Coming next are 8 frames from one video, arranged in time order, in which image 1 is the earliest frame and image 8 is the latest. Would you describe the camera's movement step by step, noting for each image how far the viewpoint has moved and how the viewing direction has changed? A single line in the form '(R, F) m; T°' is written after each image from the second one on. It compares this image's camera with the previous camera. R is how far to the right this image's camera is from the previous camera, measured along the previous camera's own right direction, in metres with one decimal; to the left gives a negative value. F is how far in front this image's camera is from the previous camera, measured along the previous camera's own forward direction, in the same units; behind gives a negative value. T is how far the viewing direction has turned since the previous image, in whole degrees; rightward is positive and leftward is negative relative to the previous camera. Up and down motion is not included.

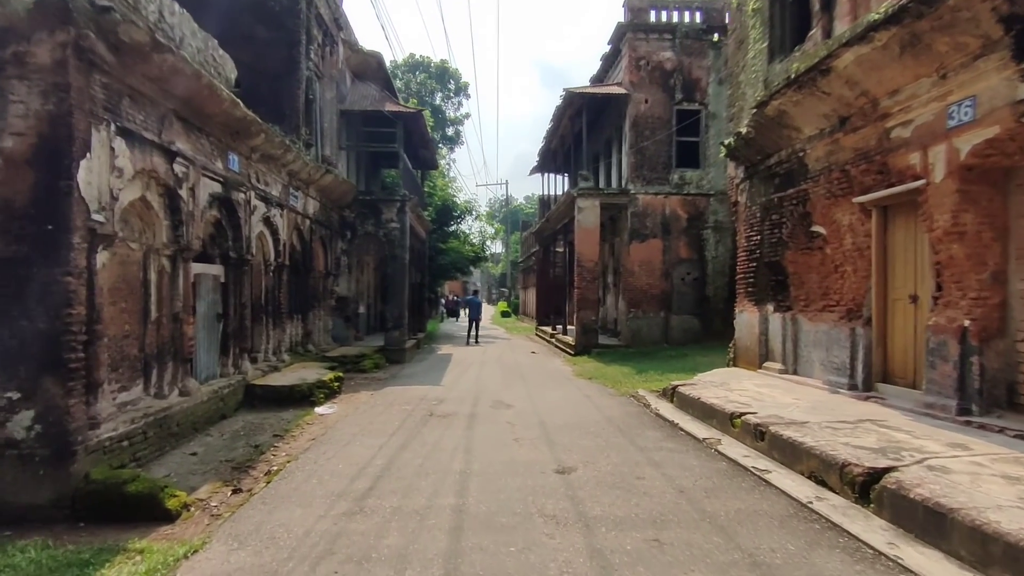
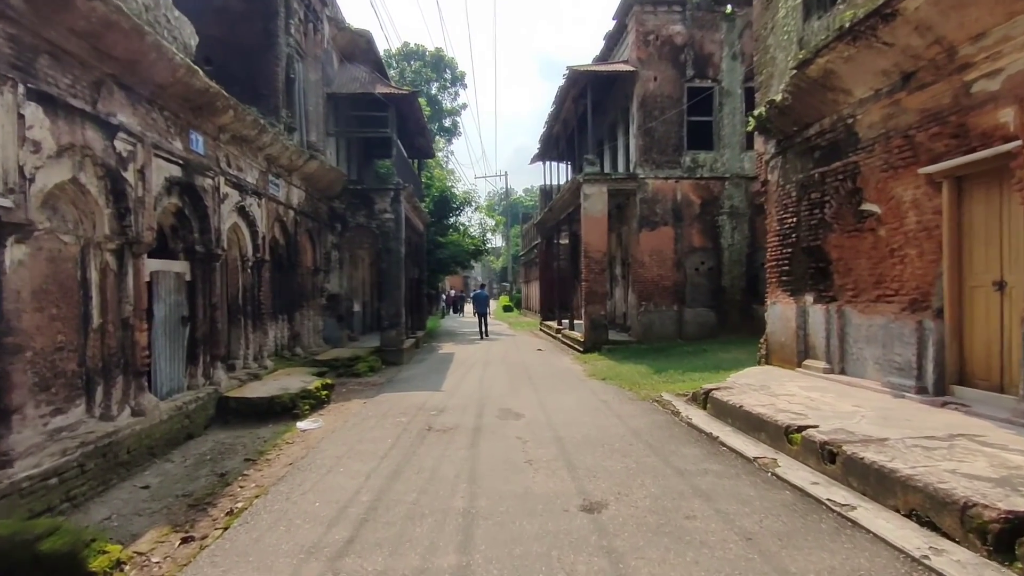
(-0.1, +1.1) m; 0°
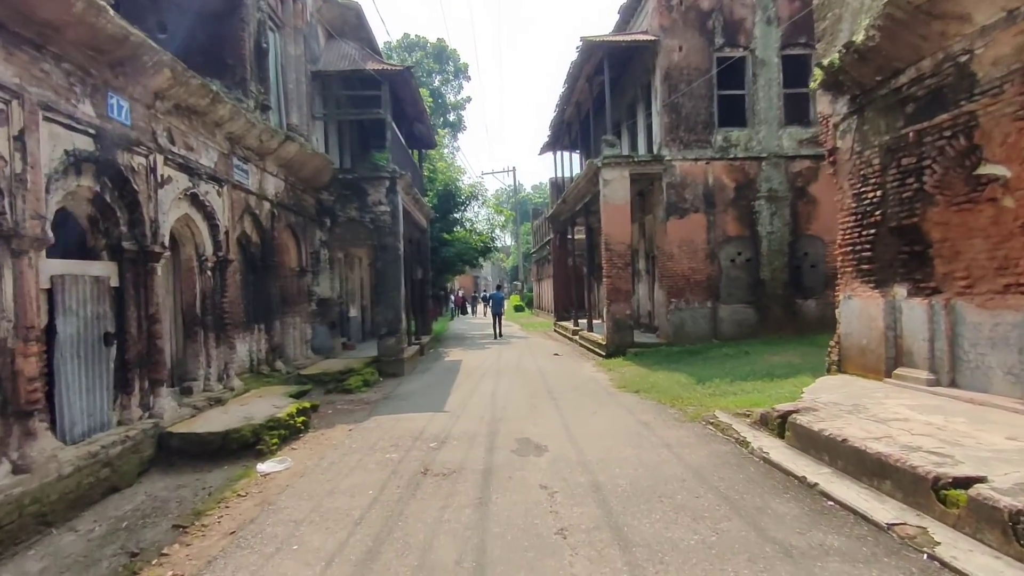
(-0.1, +1.7) m; -1°
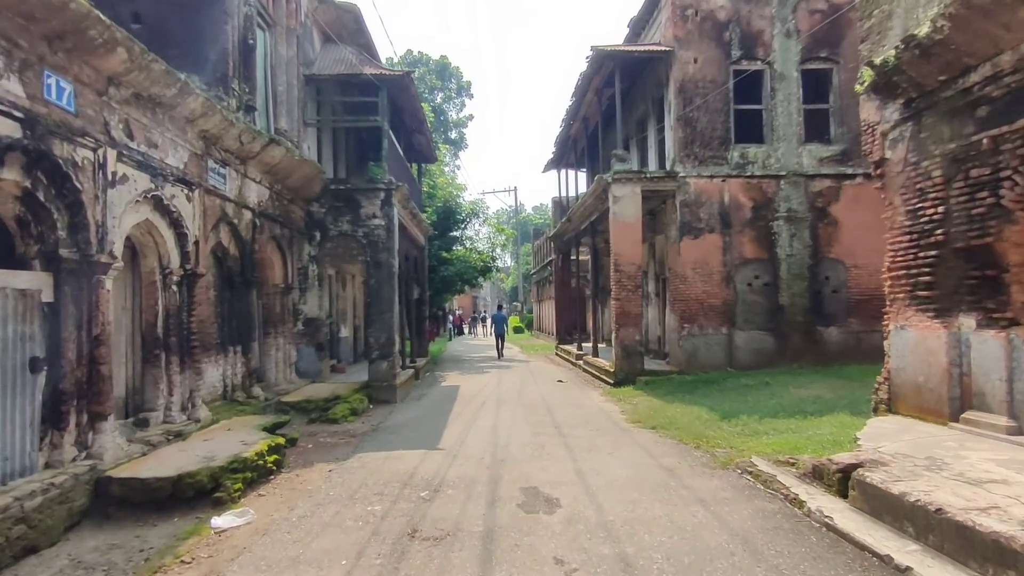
(-0.1, +1.0) m; 0°
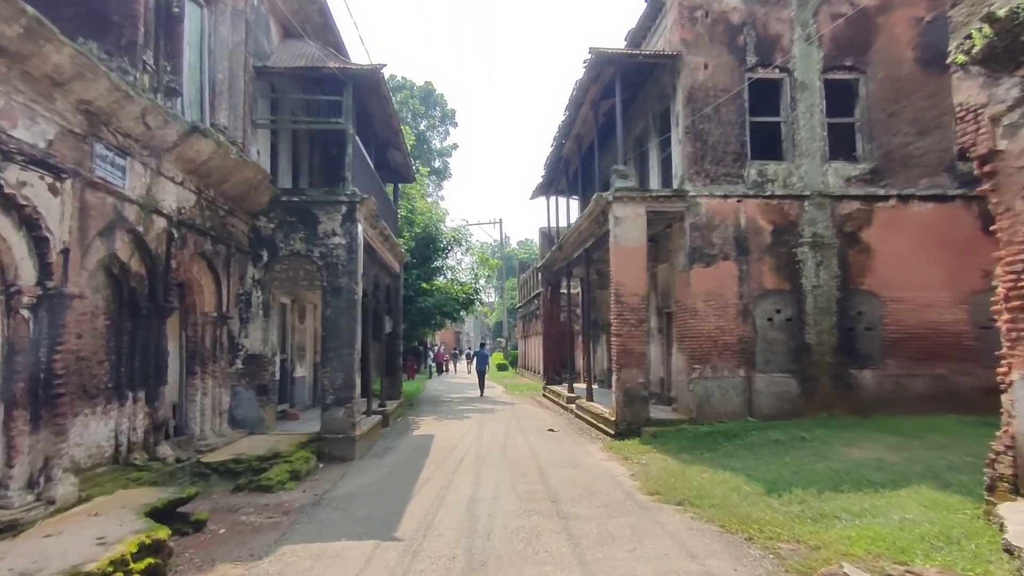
(0.0, +2.0) m; +1°
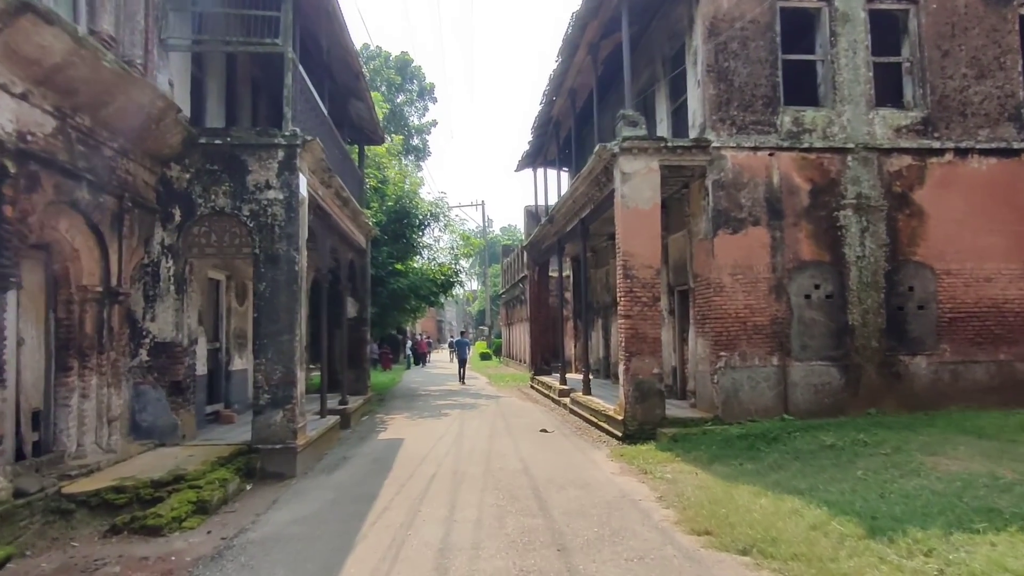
(0.0, +2.2) m; +2°
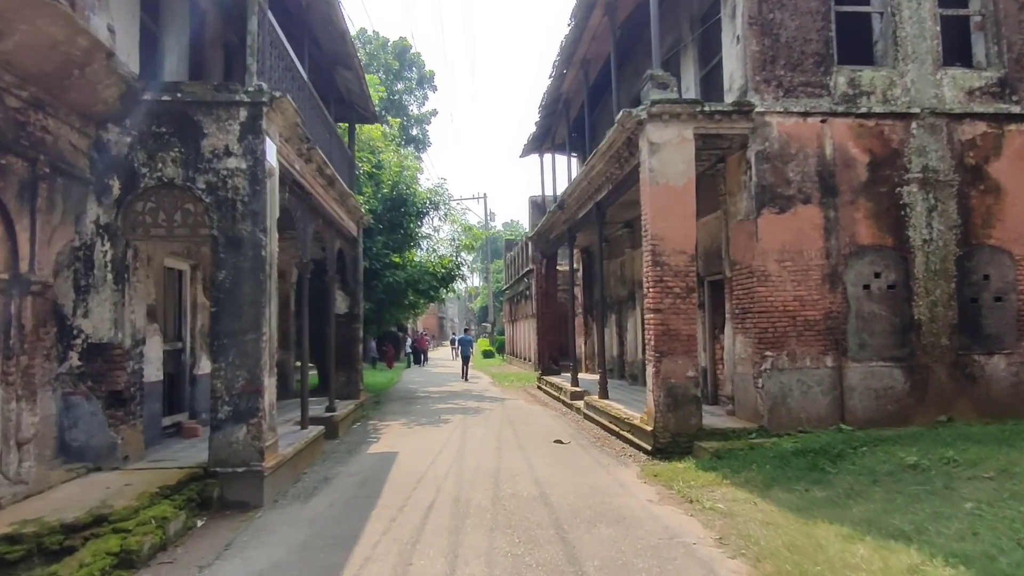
(-0.1, +1.4) m; 0°
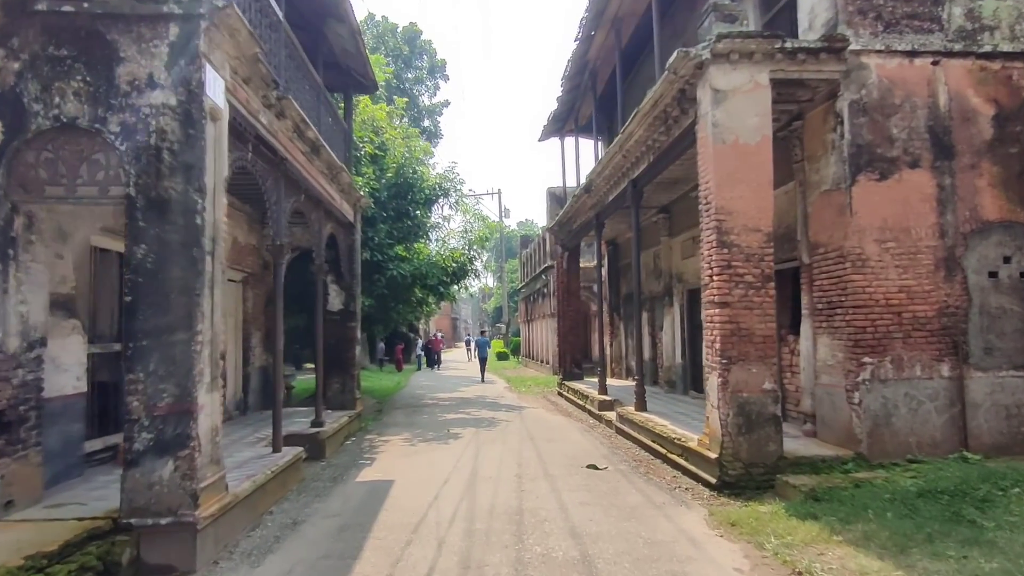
(-0.1, +1.8) m; -1°
